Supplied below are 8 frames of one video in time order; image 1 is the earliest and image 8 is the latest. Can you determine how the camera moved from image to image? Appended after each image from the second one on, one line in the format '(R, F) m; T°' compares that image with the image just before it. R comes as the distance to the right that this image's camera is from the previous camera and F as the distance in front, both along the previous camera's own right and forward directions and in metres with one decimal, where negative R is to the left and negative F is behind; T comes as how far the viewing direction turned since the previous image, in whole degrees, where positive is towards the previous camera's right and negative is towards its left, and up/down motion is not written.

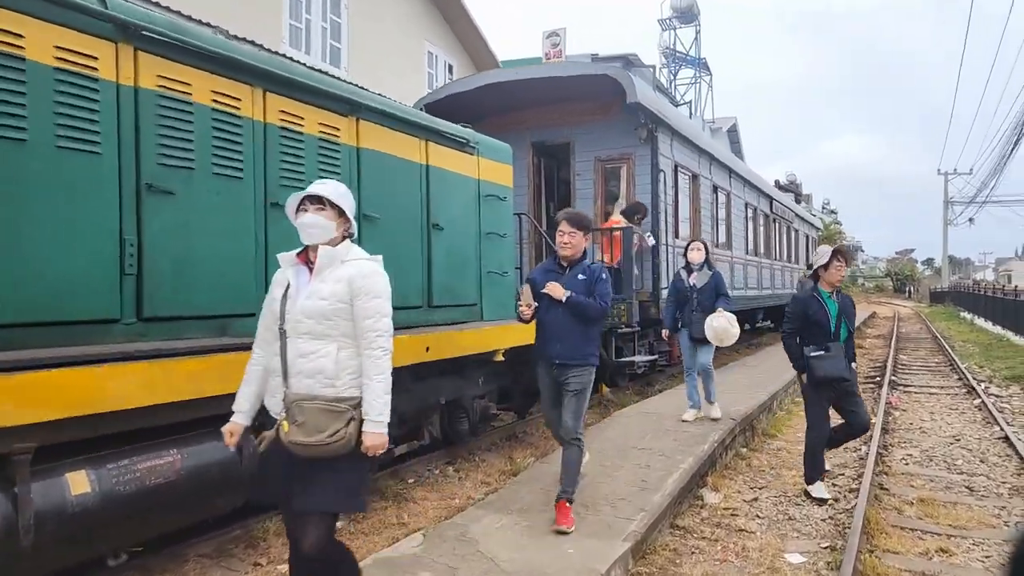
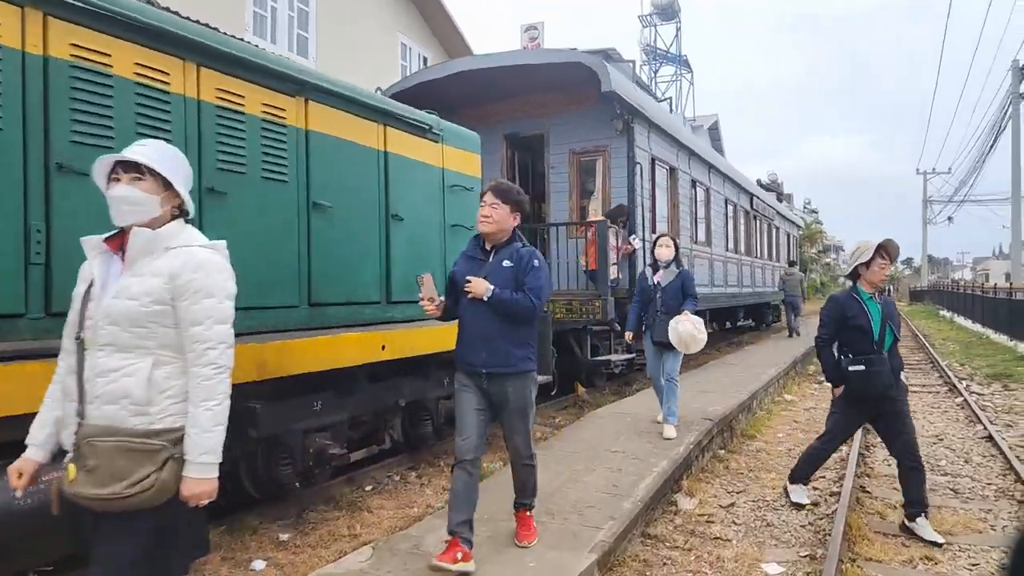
(+0.2, +0.3) m; +1°
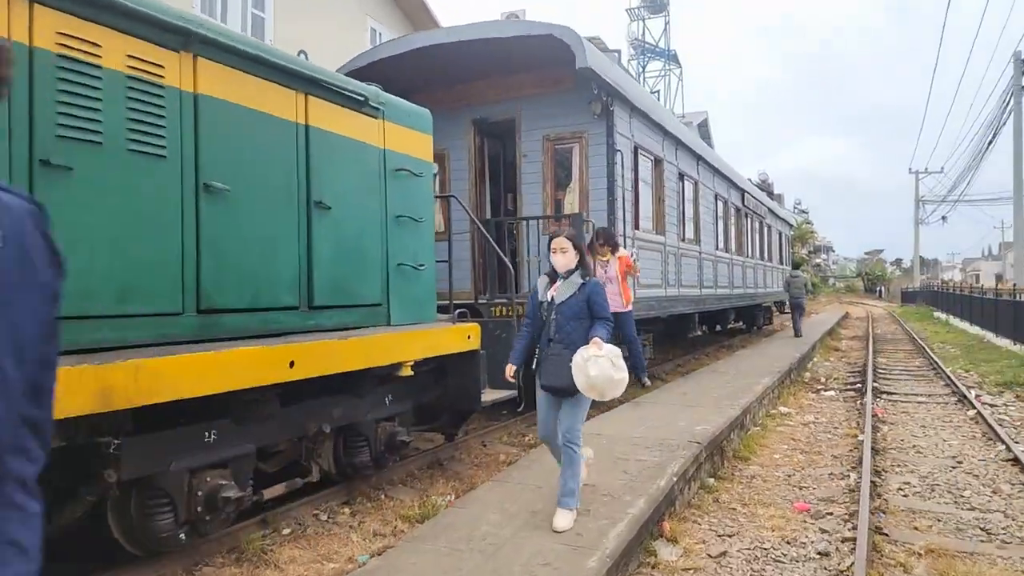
(+0.3, +0.9) m; +1°
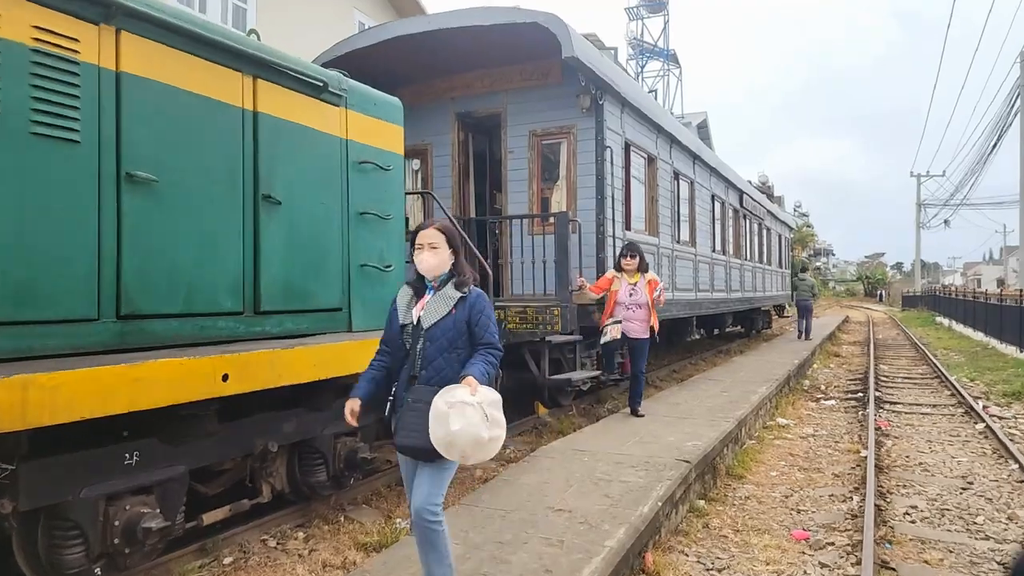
(+0.2, +0.4) m; 0°
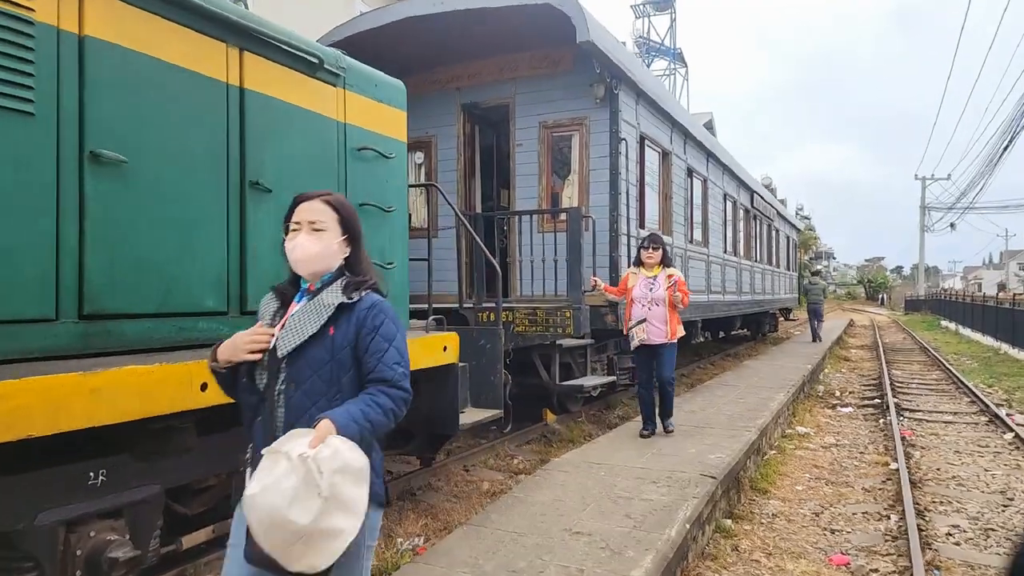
(-0.1, +0.4) m; 0°
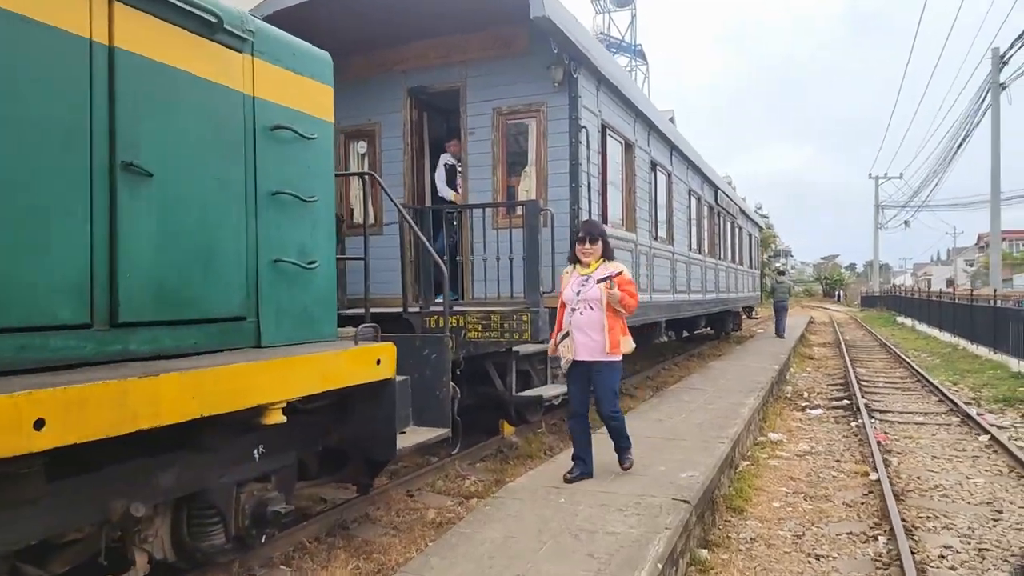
(+0.1, +0.6) m; +3°
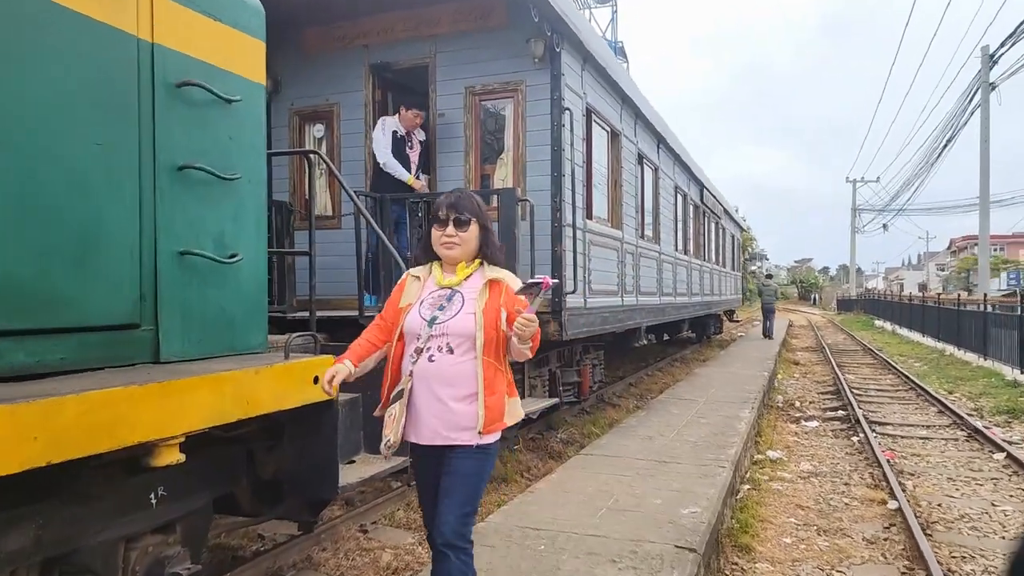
(0.0, +0.8) m; +2°
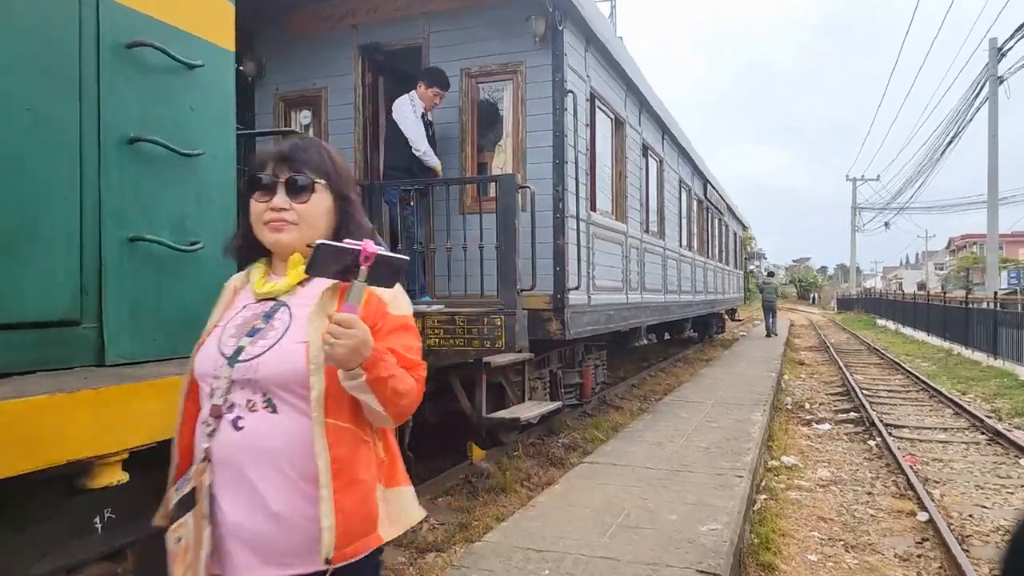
(0.0, +0.4) m; 0°
